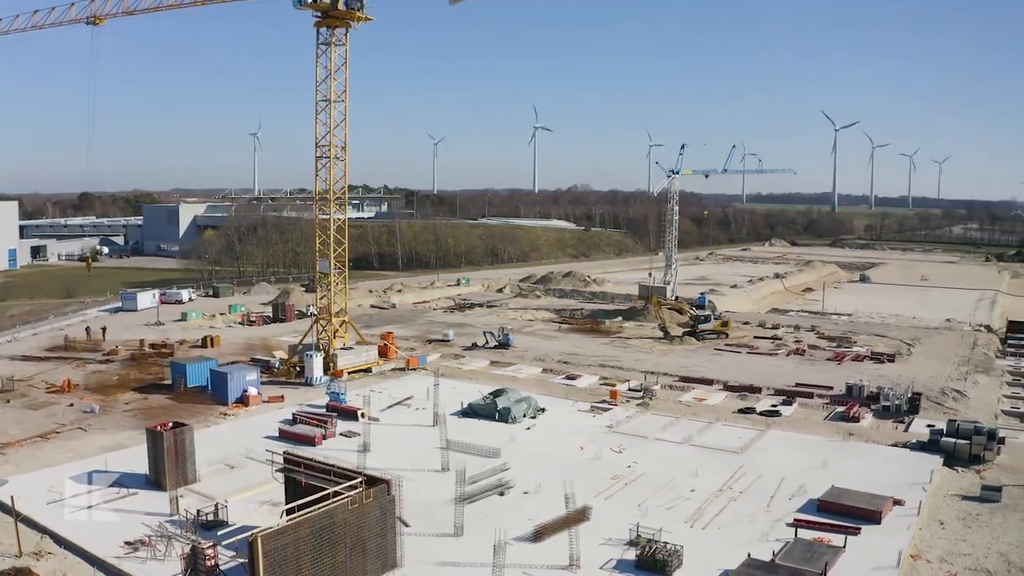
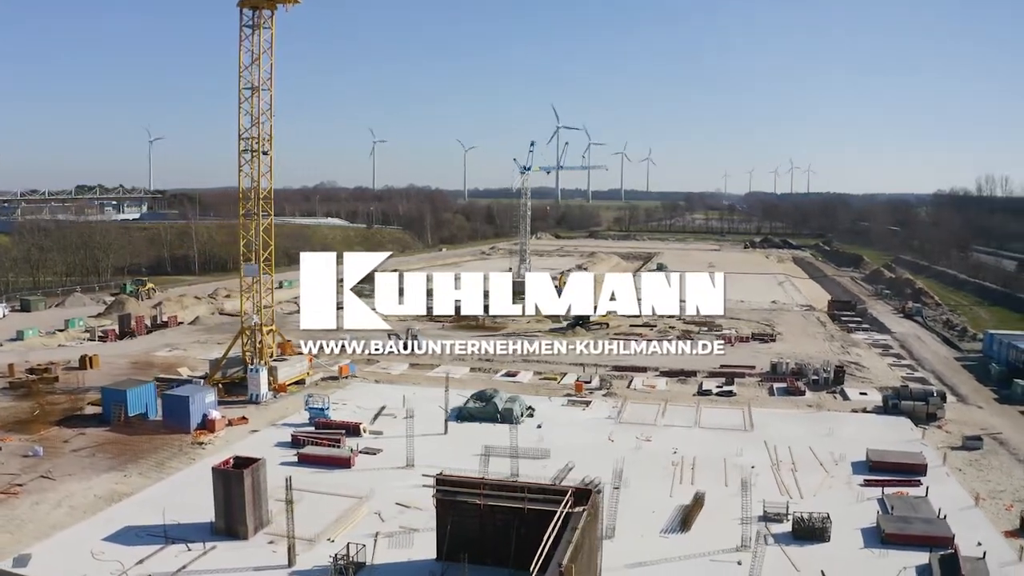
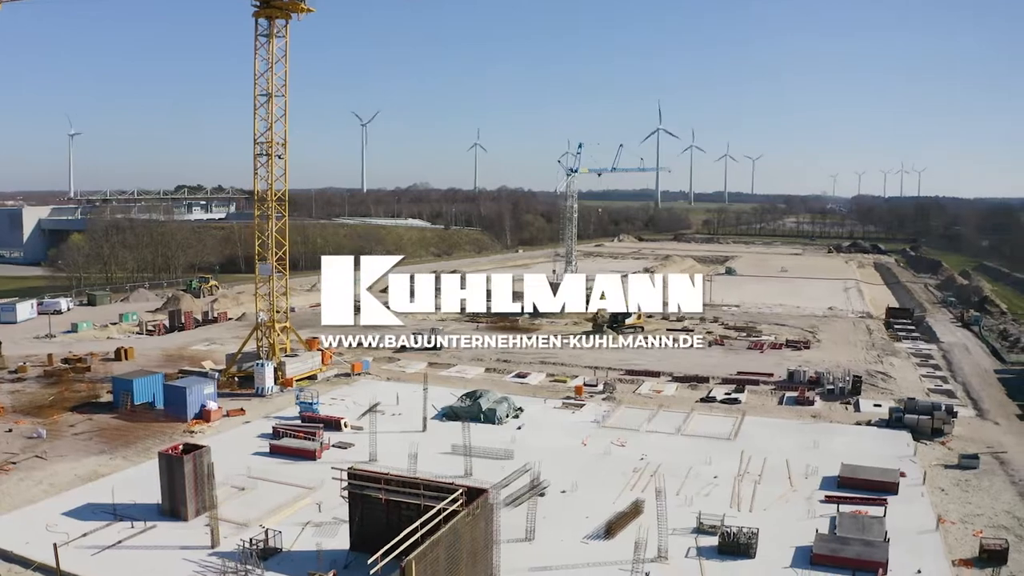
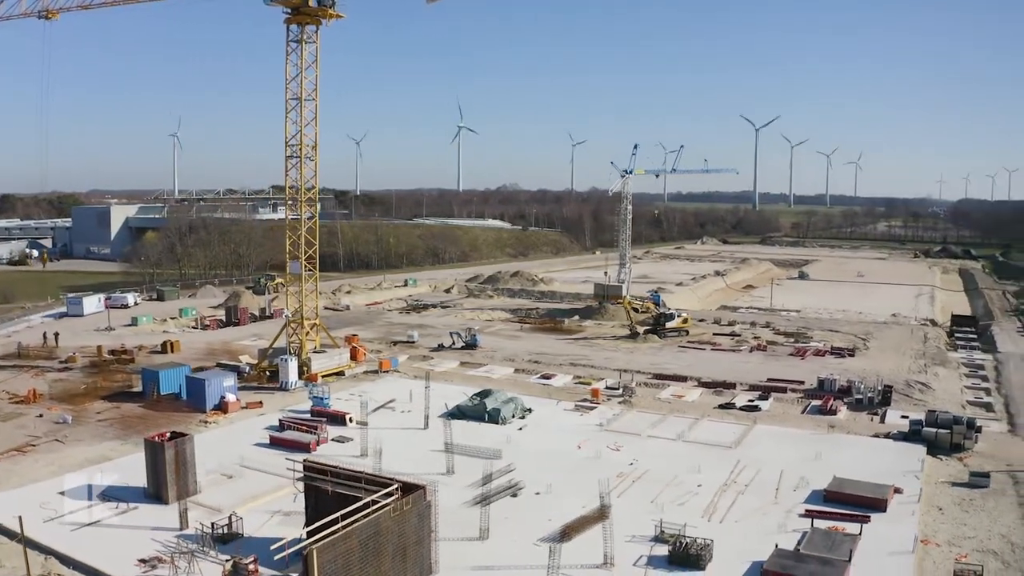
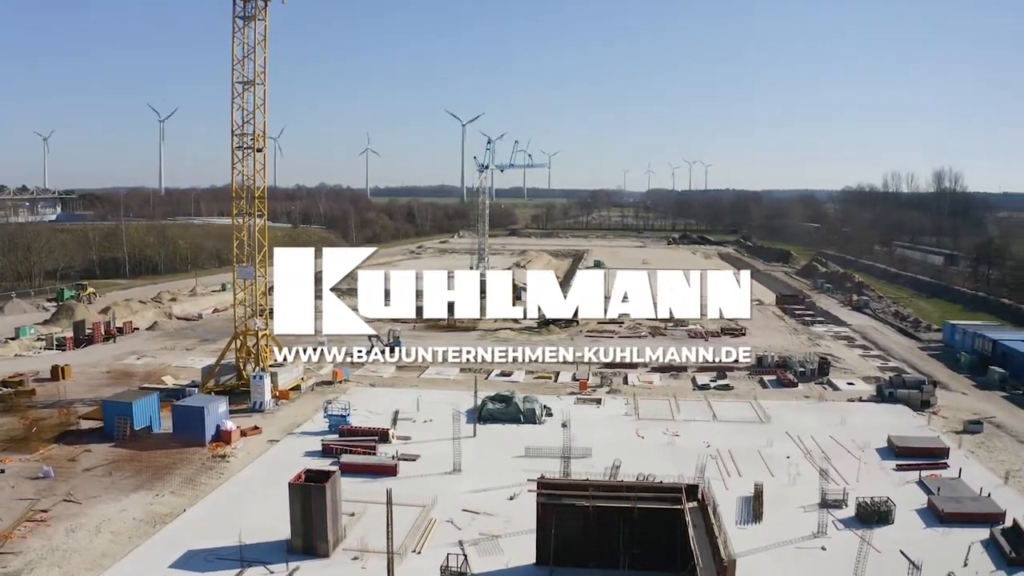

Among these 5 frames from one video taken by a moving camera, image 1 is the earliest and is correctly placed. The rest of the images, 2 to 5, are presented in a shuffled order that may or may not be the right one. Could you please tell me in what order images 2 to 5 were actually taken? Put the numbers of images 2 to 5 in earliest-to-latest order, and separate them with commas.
4, 3, 2, 5
